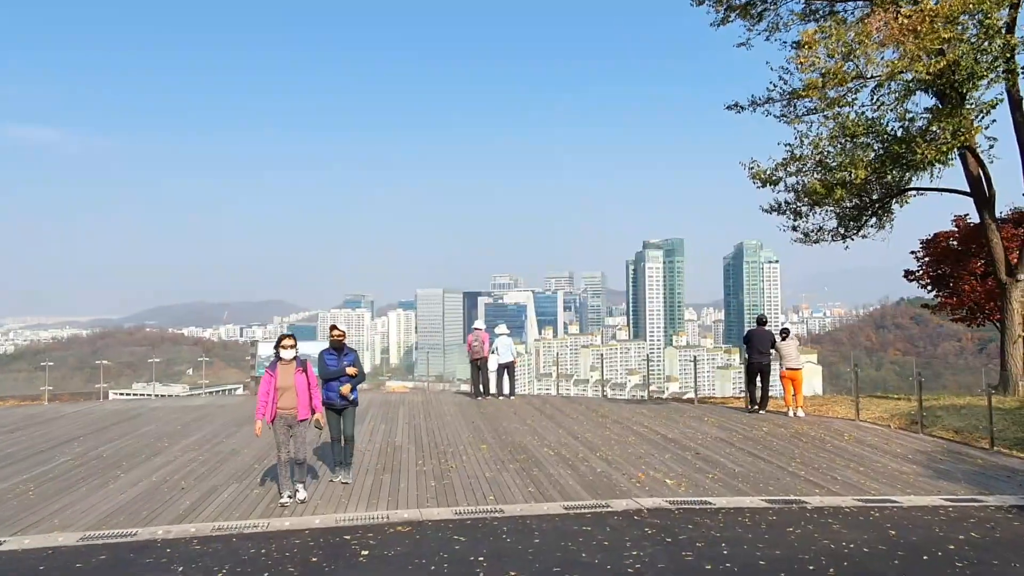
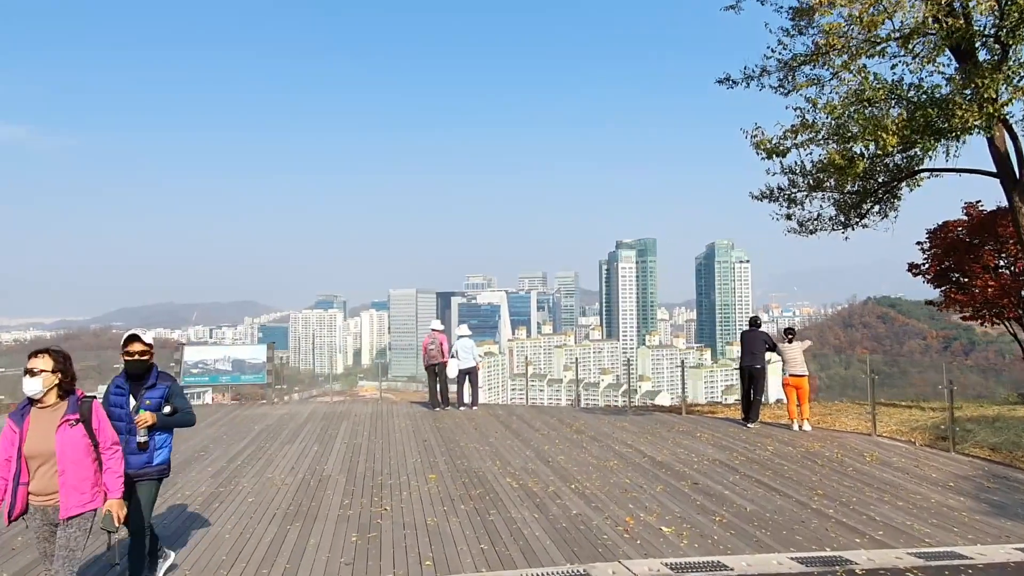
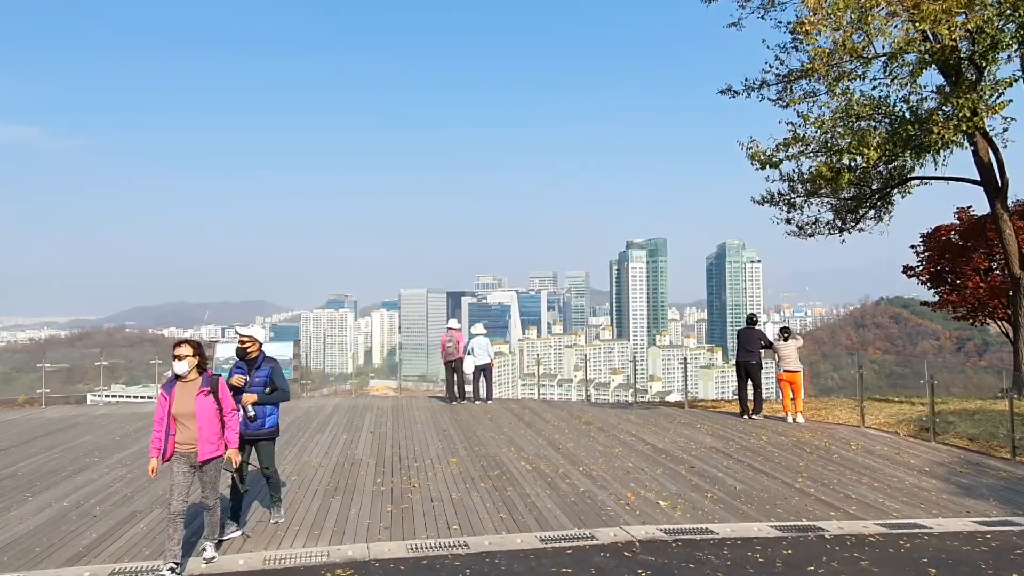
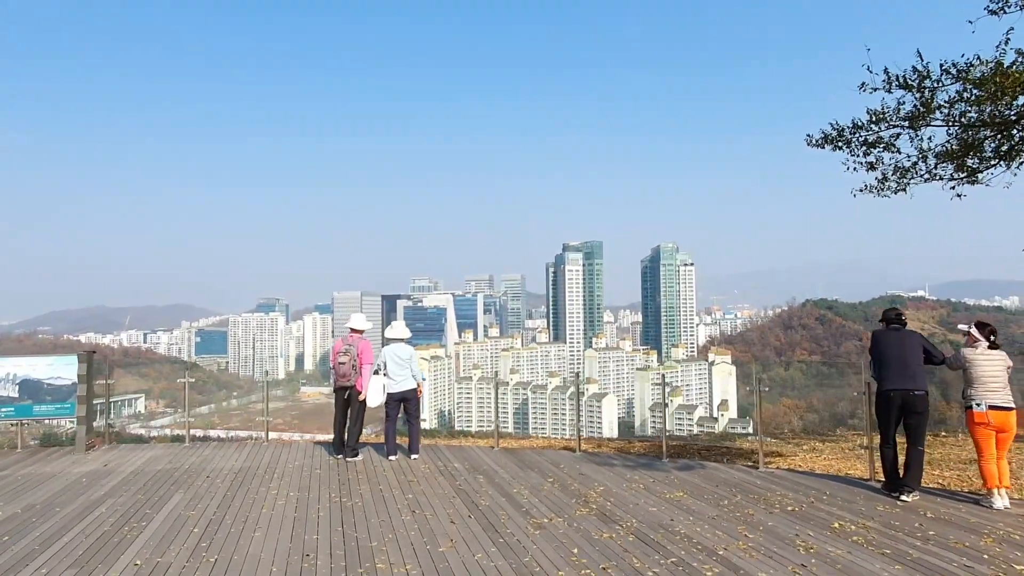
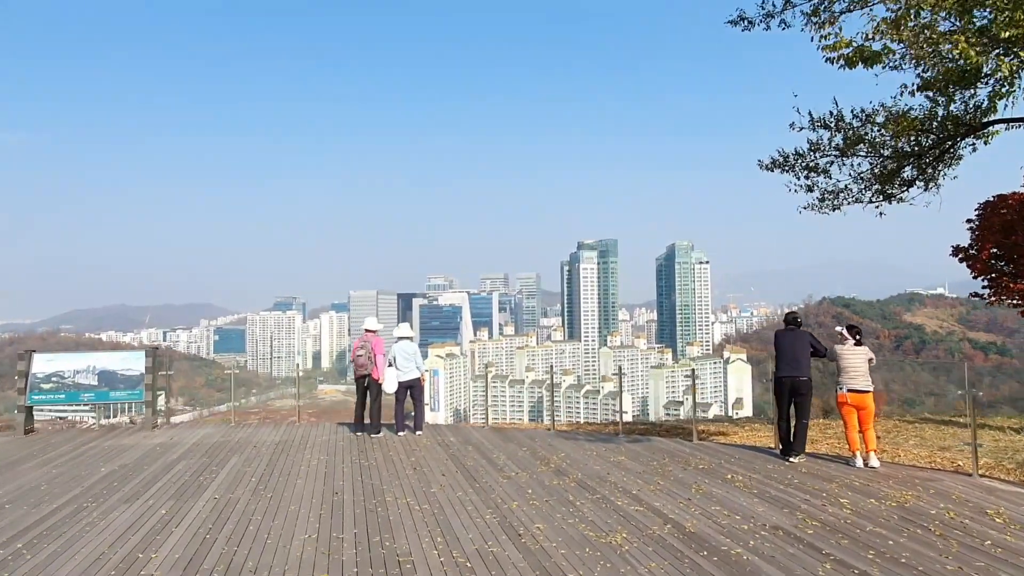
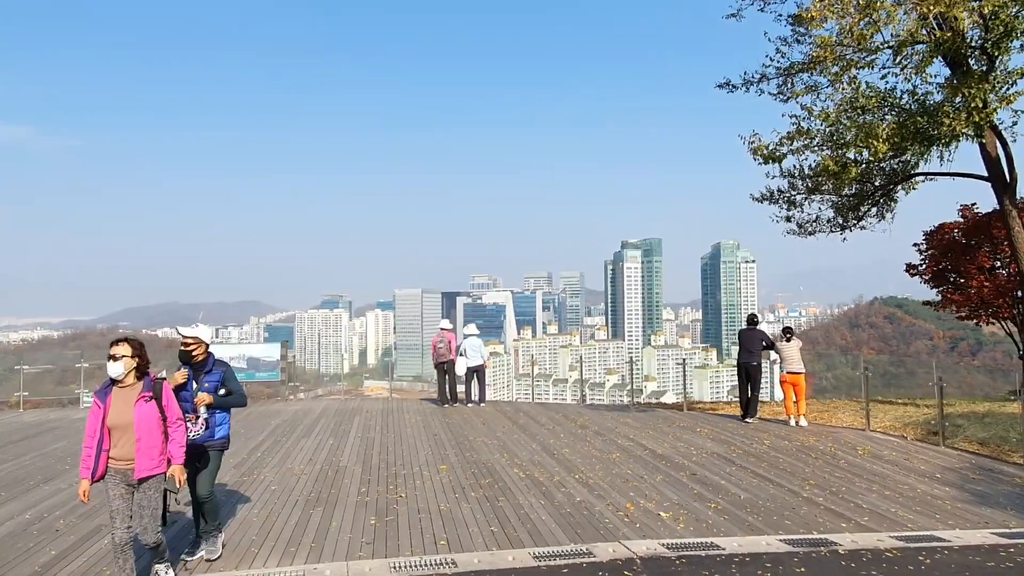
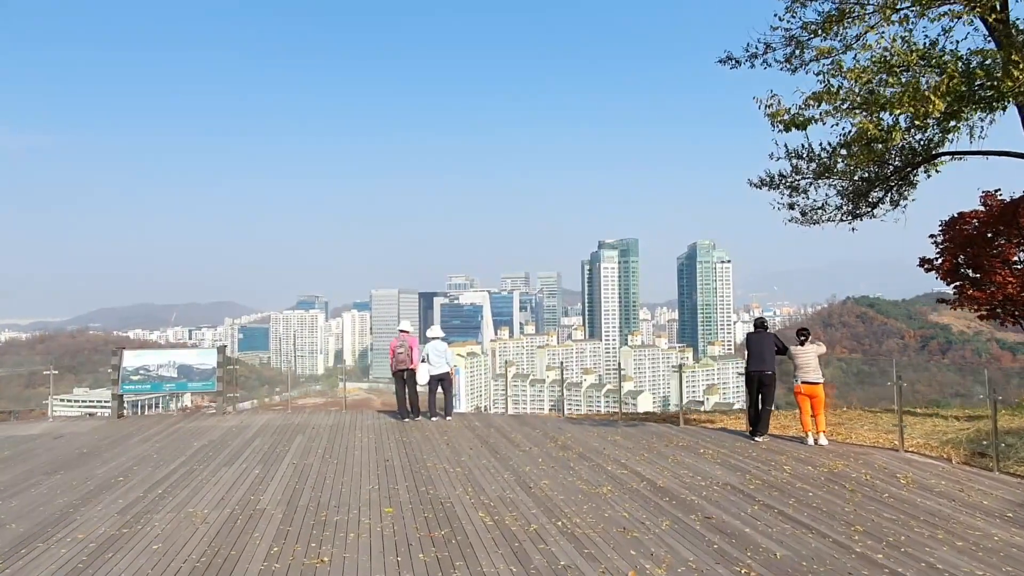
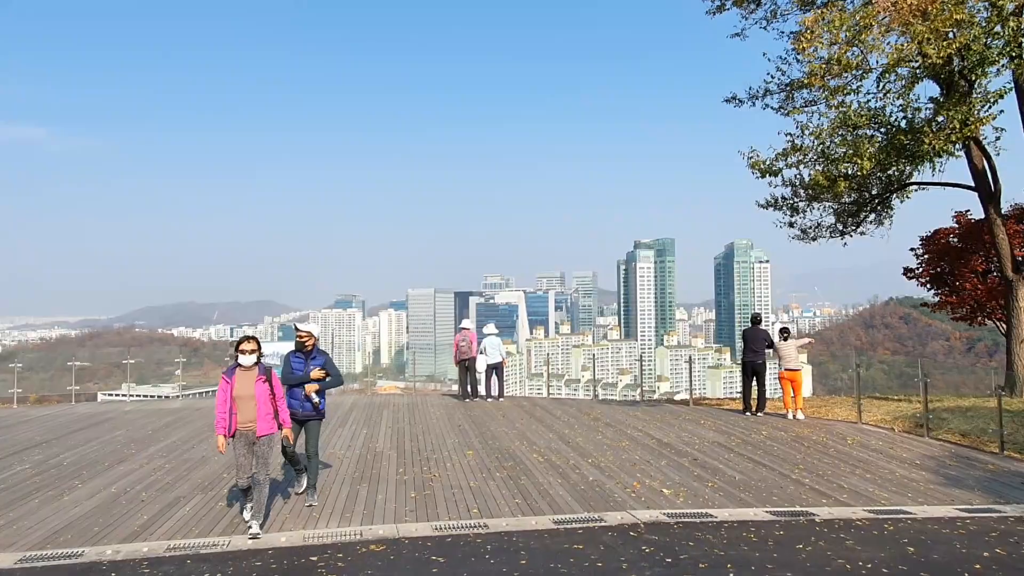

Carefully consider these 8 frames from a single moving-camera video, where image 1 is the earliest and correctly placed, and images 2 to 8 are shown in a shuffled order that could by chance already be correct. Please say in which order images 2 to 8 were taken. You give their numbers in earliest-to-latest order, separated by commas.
8, 3, 6, 2, 7, 5, 4
